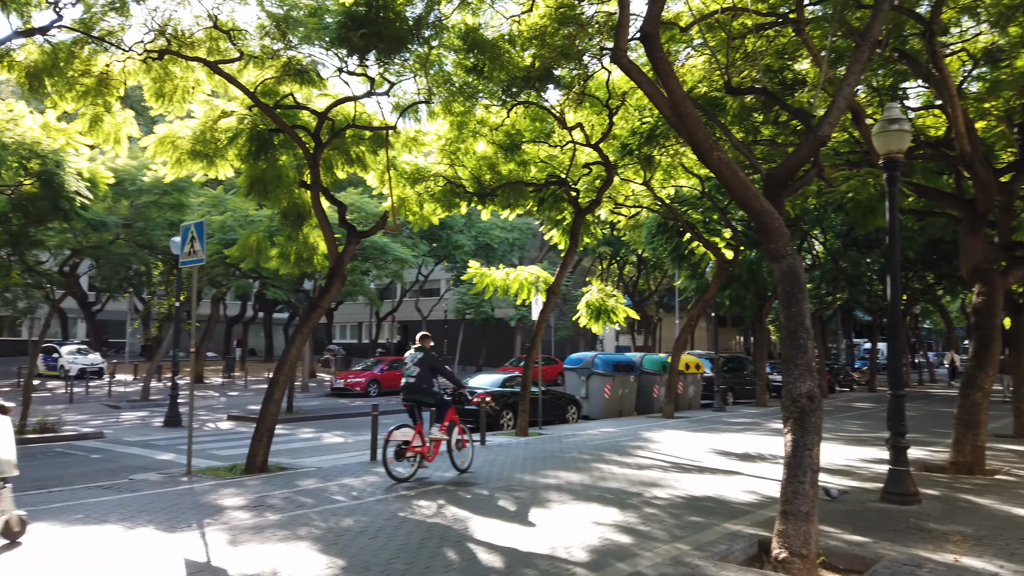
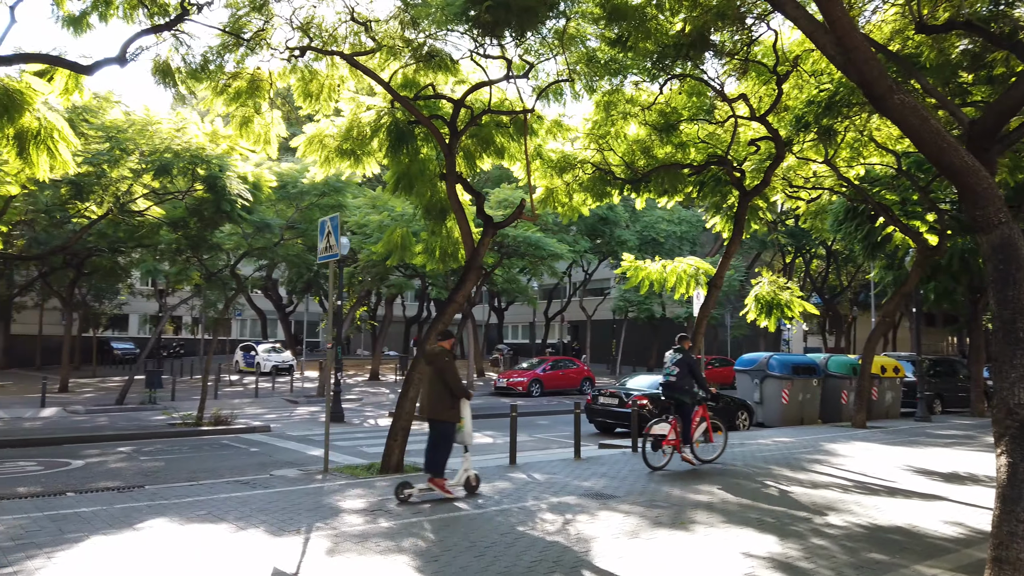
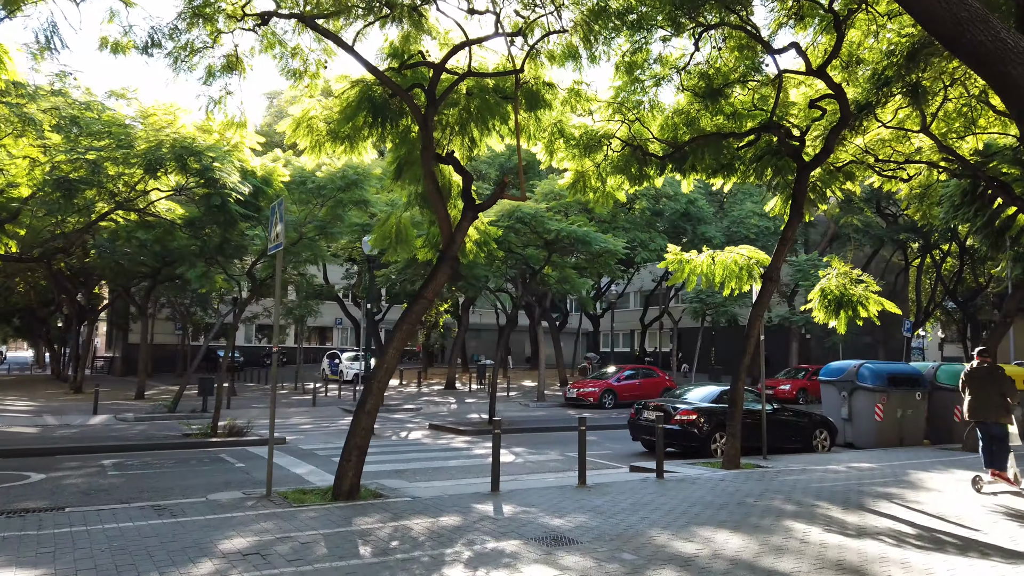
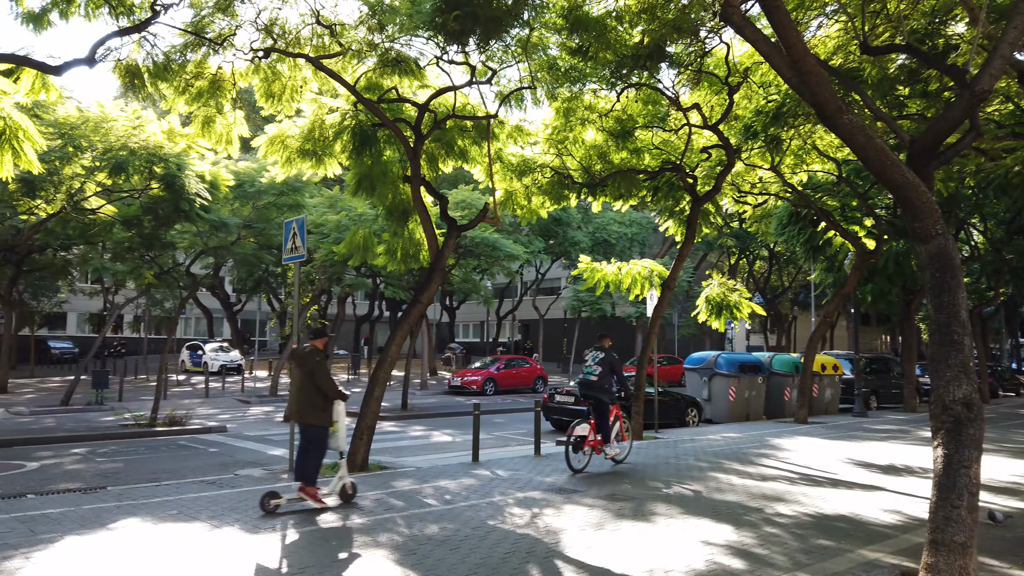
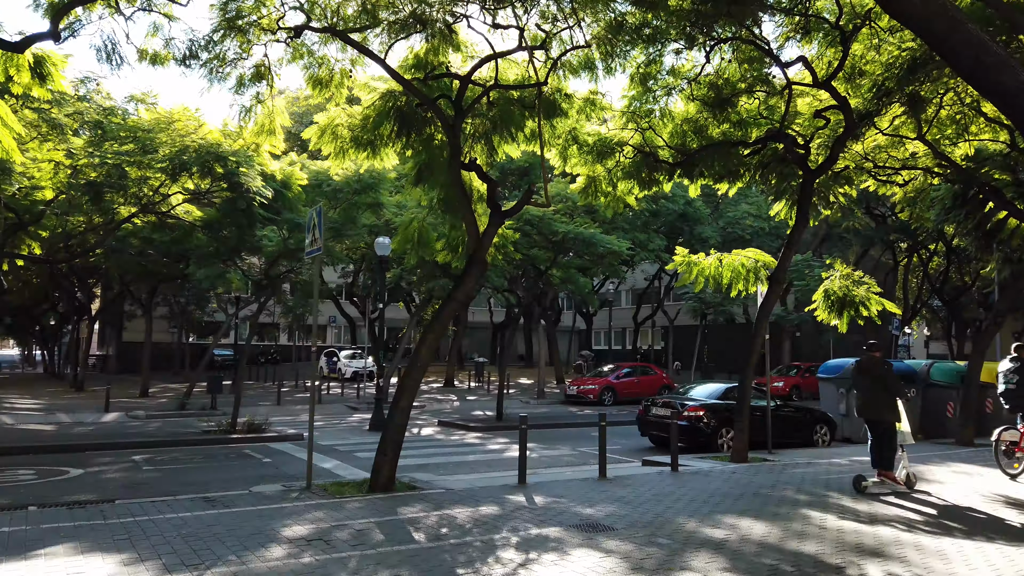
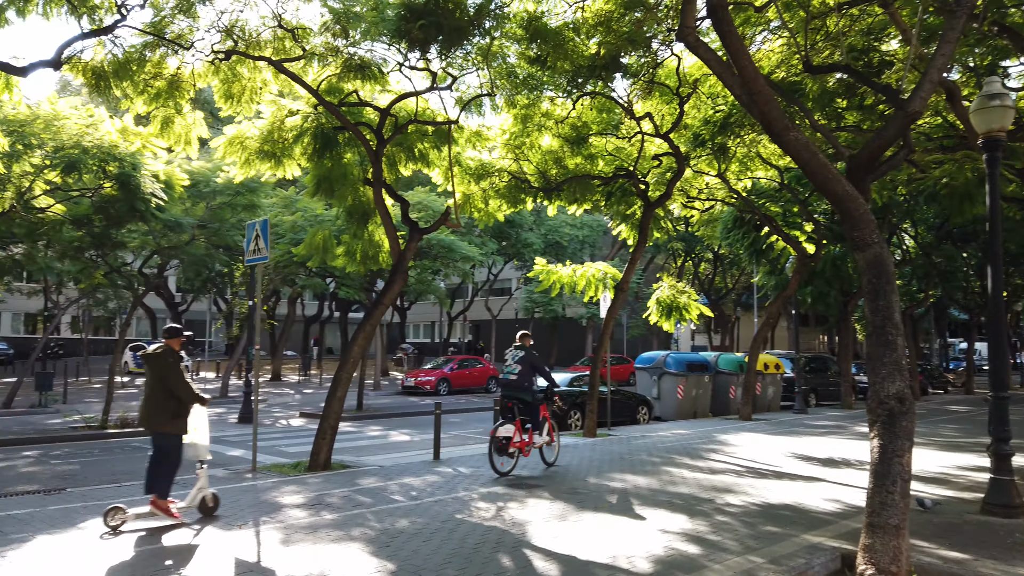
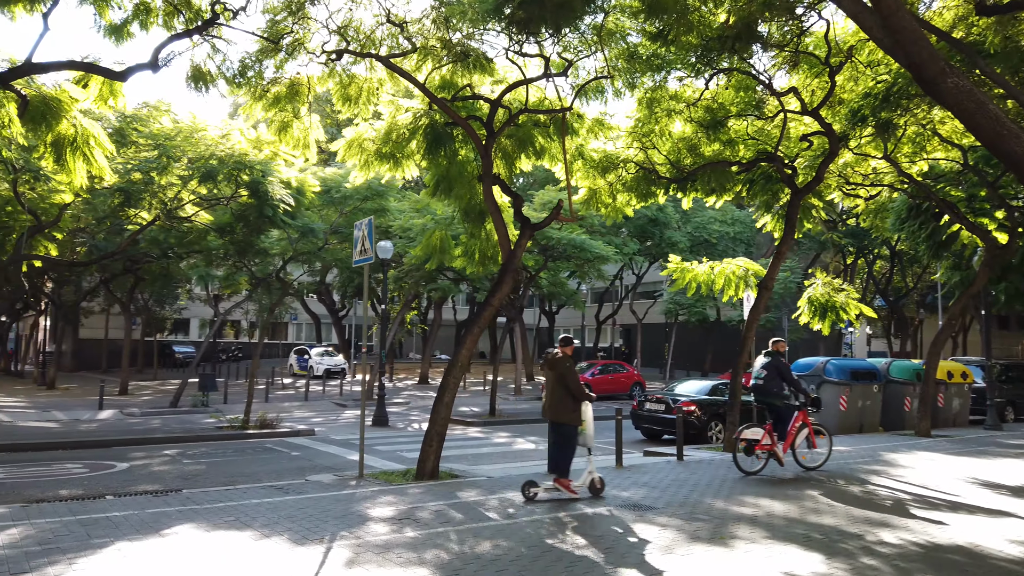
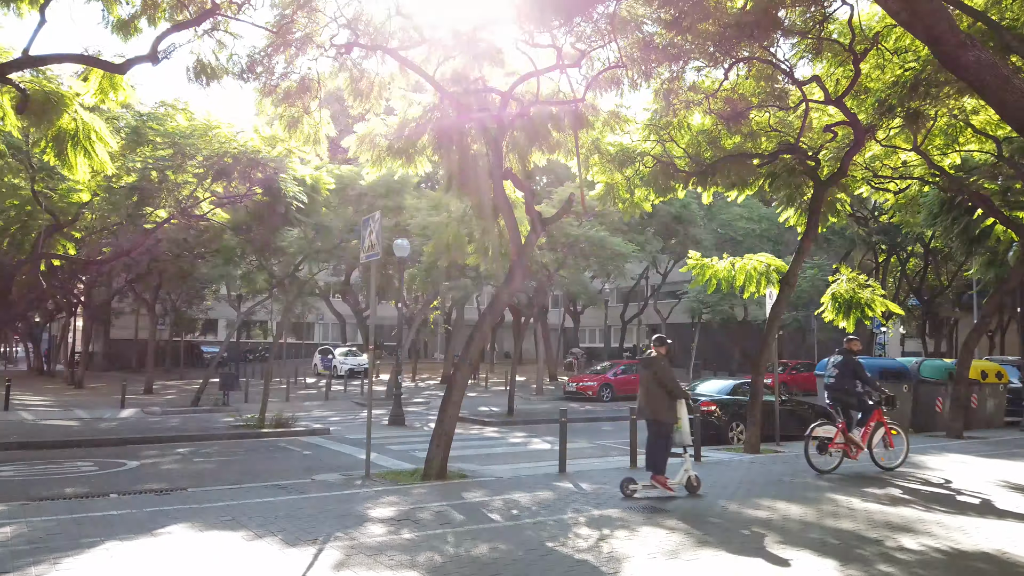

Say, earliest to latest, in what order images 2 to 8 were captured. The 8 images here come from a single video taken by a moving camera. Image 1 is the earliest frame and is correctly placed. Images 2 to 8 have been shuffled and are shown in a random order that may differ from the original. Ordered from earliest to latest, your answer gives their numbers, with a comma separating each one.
6, 4, 2, 7, 8, 5, 3
